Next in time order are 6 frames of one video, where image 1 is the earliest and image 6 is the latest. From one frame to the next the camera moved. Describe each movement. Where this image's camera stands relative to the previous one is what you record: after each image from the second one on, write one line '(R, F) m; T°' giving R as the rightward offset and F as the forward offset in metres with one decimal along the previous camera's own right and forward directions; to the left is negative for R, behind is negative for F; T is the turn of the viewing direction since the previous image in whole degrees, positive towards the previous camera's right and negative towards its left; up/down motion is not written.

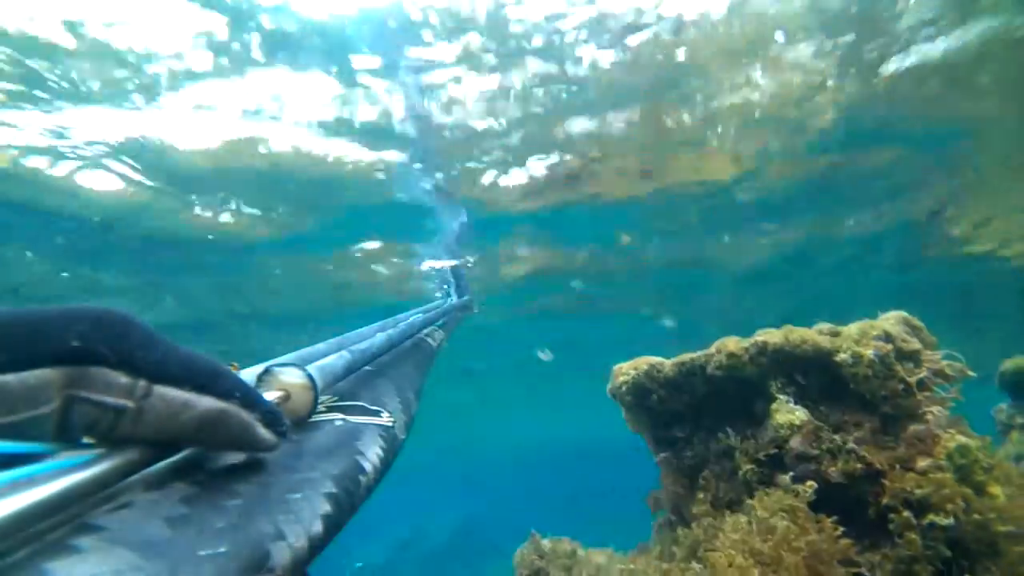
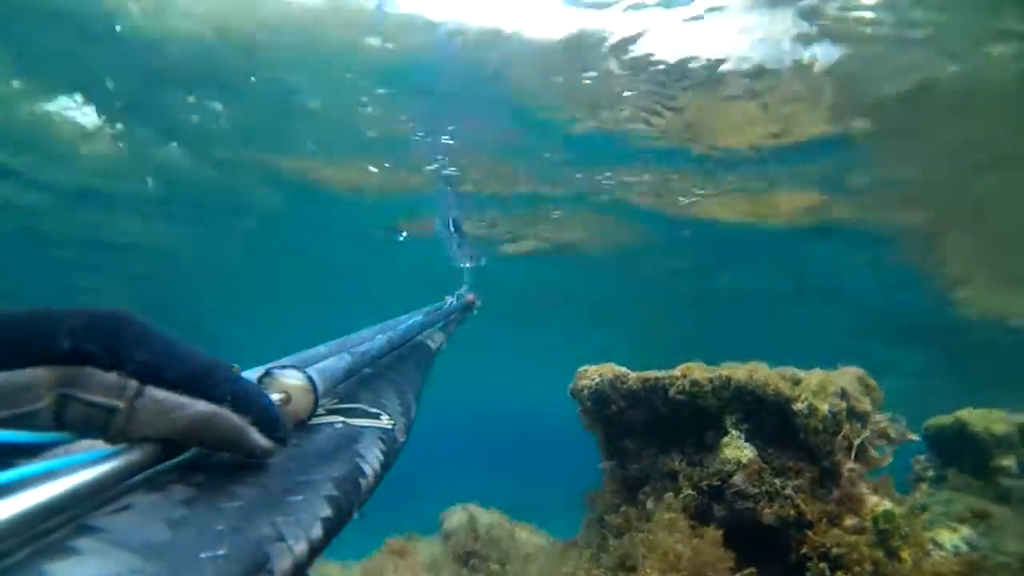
(+0.5, -0.2) m; -4°
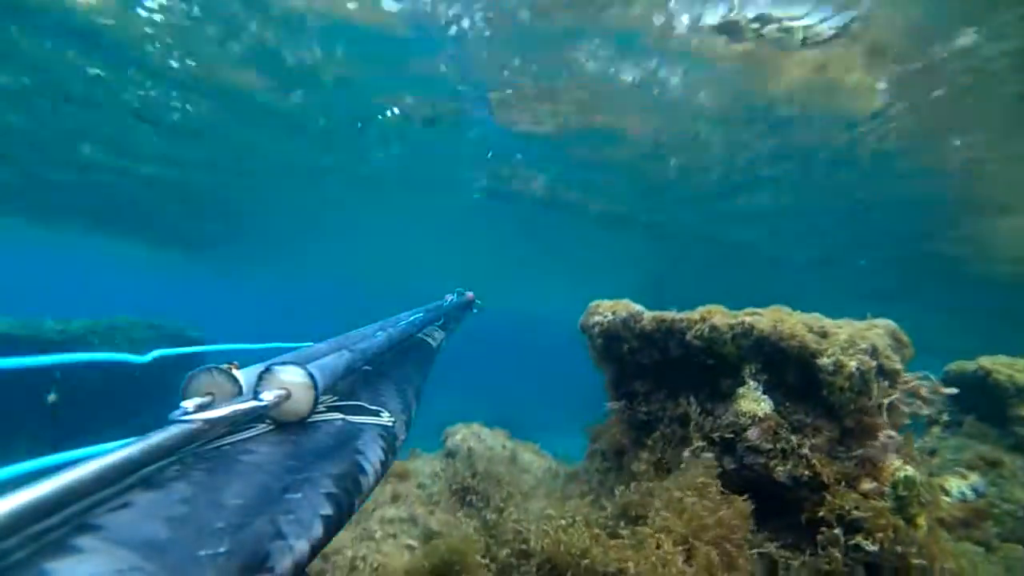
(0.0, +0.4) m; -1°
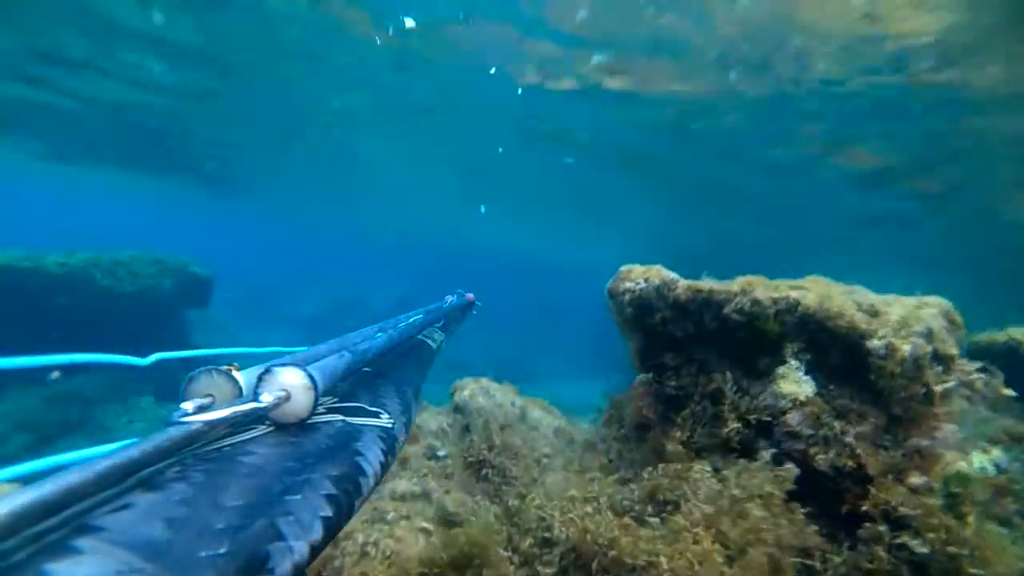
(-0.1, +0.4) m; 0°
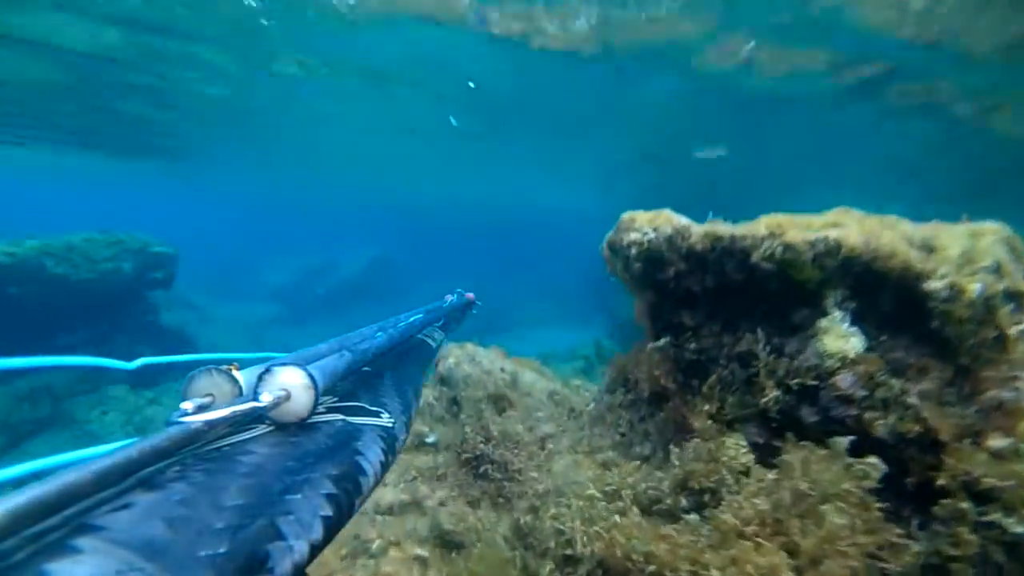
(-0.1, +0.8) m; +2°
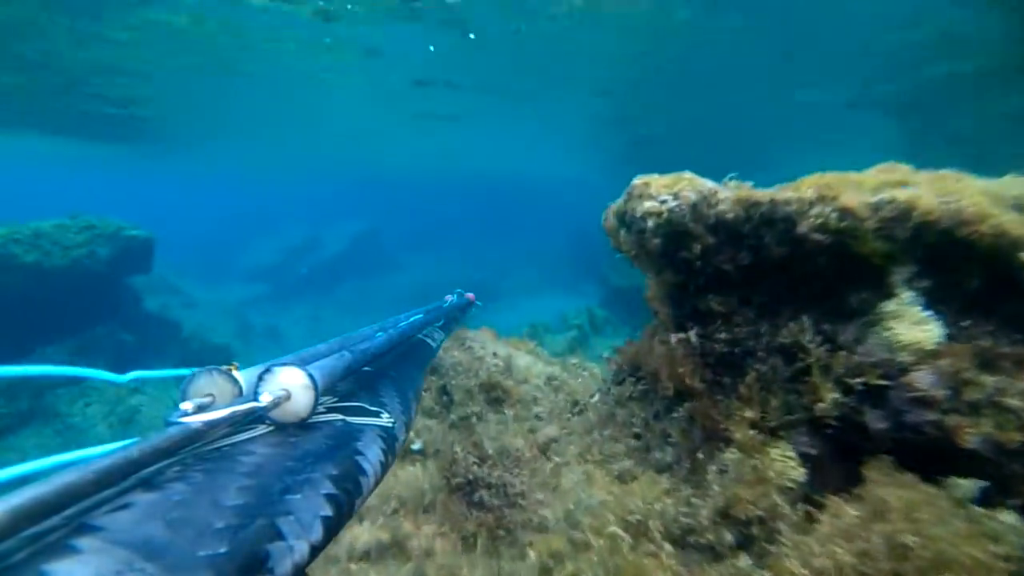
(0.0, +0.8) m; +1°
